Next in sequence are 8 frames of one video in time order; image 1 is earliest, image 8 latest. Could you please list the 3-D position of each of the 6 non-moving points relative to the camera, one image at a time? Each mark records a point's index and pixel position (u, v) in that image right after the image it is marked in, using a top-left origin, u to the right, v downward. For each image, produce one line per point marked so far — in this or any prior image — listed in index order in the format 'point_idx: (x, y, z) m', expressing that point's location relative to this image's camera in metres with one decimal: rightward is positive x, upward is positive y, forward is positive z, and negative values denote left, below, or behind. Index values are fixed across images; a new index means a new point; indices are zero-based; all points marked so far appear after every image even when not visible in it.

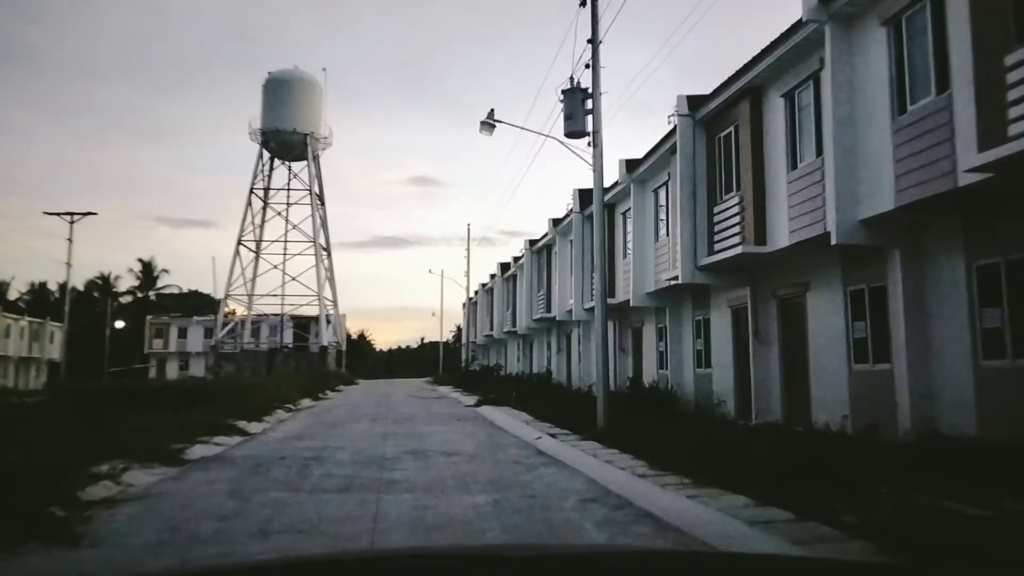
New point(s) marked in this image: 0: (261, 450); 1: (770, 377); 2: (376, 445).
0: (-5.3, -3.4, +14.6) m
1: (+6.3, -2.2, +16.9) m
2: (-3.0, -3.5, +15.1) m
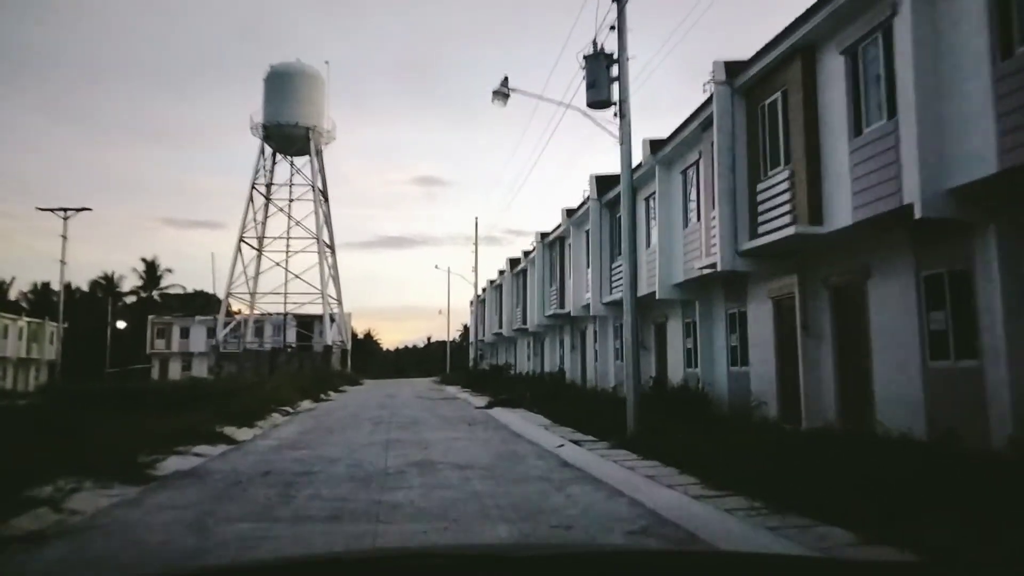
0: (-4.9, -3.2, +12.8) m
1: (+6.7, -1.9, +15.0) m
2: (-2.6, -3.3, +13.2) m
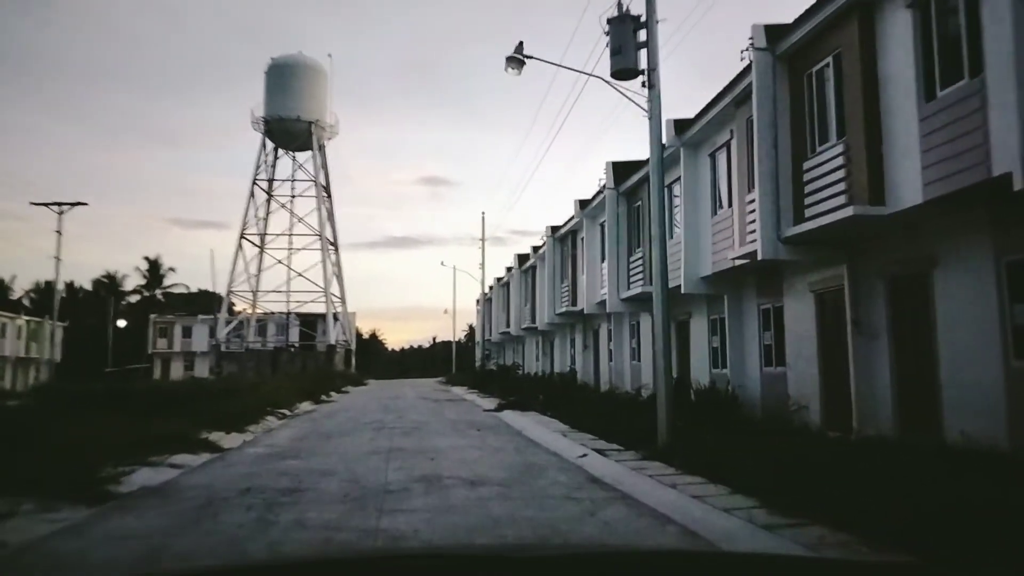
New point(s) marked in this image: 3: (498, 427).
0: (-4.6, -3.0, +11.2) m
1: (+7.0, -1.7, +13.3) m
2: (-2.3, -3.1, +11.7) m
3: (-0.4, -3.8, +18.5) m
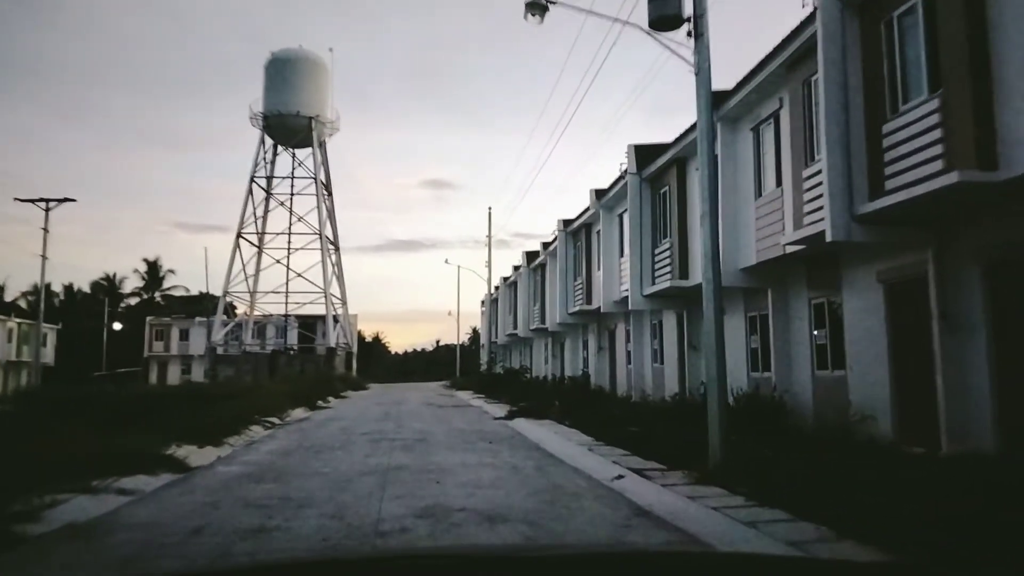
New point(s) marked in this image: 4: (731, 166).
0: (-4.3, -2.8, +9.0) m
1: (+7.4, -1.5, +11.1) m
2: (-1.9, -2.9, +9.5) m
3: (0.0, -3.6, +16.3) m
4: (+5.3, +2.9, +16.9) m
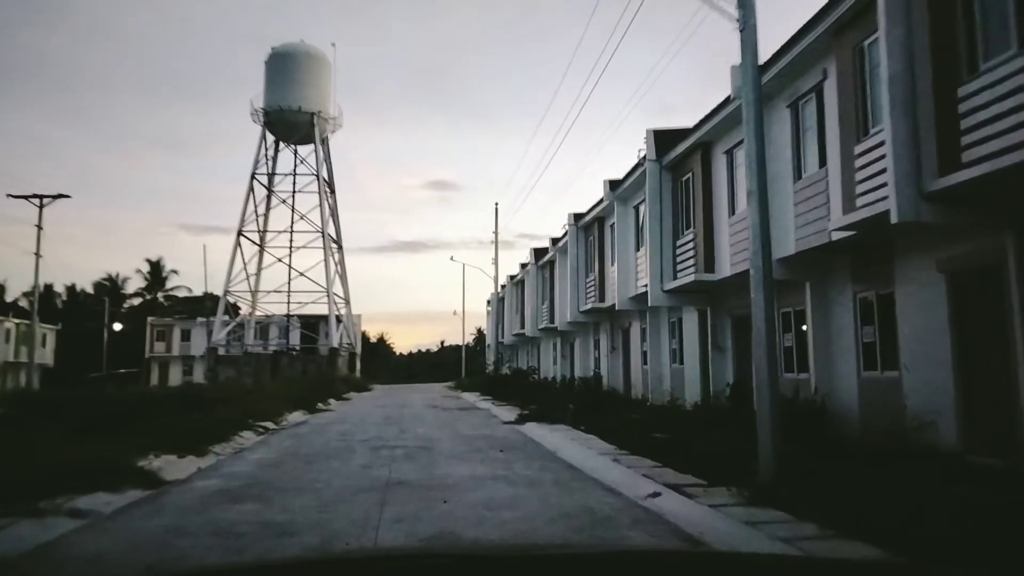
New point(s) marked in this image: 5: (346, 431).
0: (-4.0, -2.7, +7.6) m
1: (+7.6, -1.4, +9.6) m
2: (-1.7, -2.7, +8.0) m
3: (+0.3, -3.4, +14.9) m
4: (+5.6, +3.1, +15.4) m
5: (-4.5, -3.9, +18.6) m
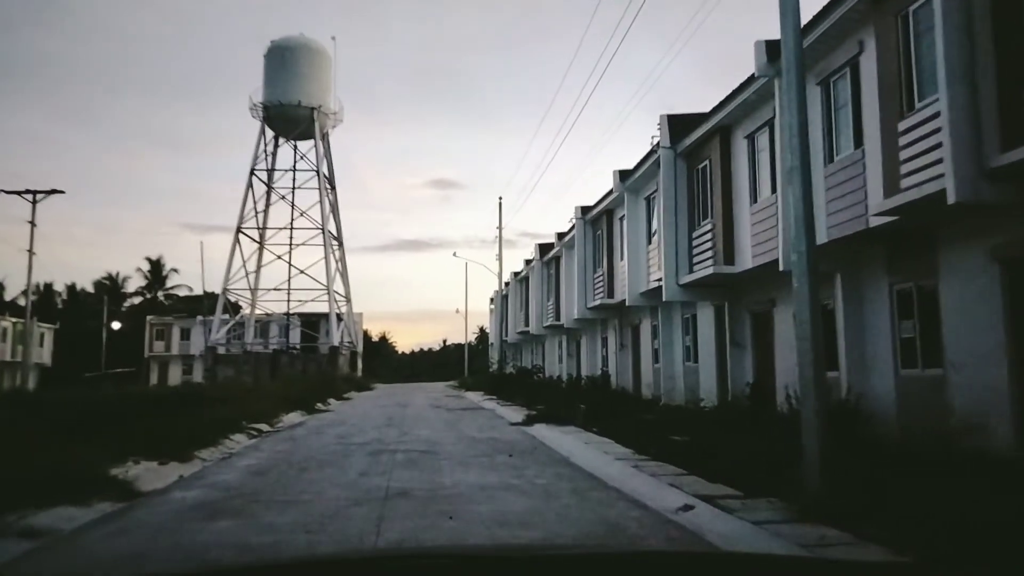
0: (-3.9, -2.6, +6.6) m
1: (+7.8, -1.2, +8.5) m
2: (-1.5, -2.6, +7.0) m
3: (+0.5, -3.3, +13.8) m
4: (+5.8, +3.3, +14.3) m
5: (-4.3, -3.7, +17.6) m
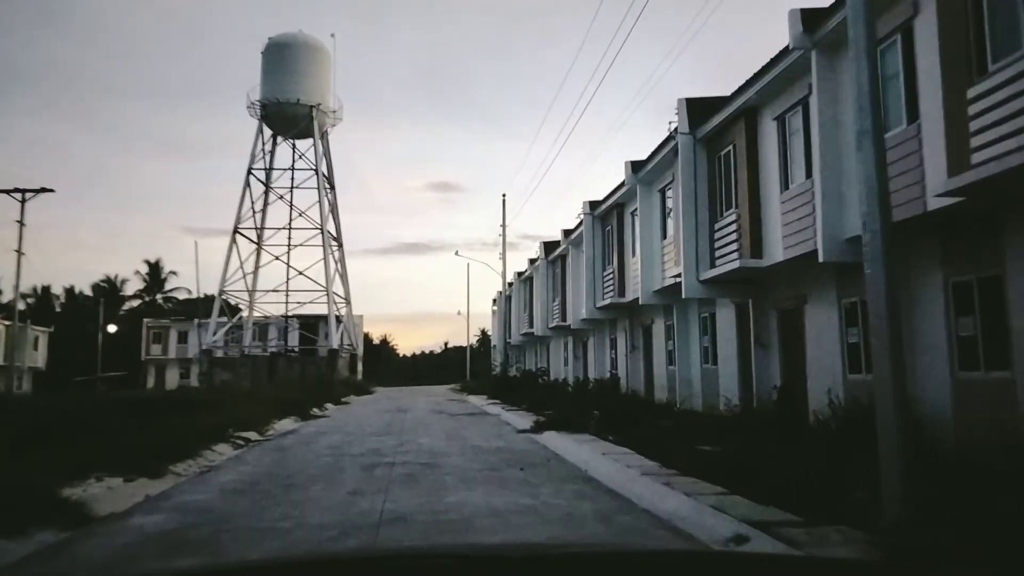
0: (-3.7, -2.4, +5.2) m
1: (+8.0, -1.1, +7.1) m
2: (-1.4, -2.4, +5.6) m
3: (+0.7, -3.2, +12.5) m
4: (+6.0, +3.4, +12.9) m
5: (-4.1, -3.6, +16.2) m
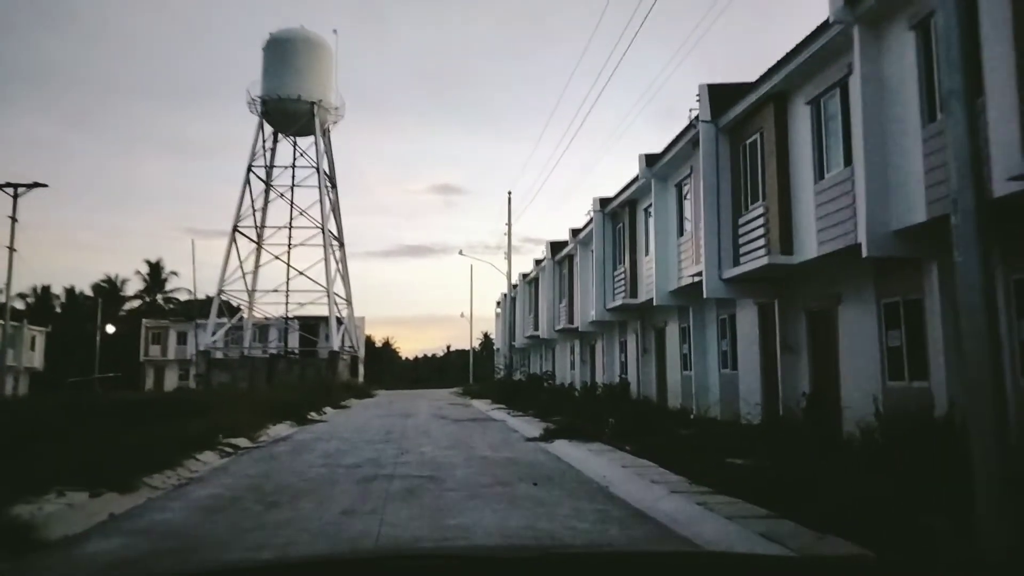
0: (-3.5, -2.3, +4.0) m
1: (+8.1, -1.0, +6.0) m
2: (-1.2, -2.3, +4.5) m
3: (+0.8, -3.1, +11.3) m
4: (+6.2, +3.4, +11.8) m
5: (-3.9, -3.6, +15.1) m
